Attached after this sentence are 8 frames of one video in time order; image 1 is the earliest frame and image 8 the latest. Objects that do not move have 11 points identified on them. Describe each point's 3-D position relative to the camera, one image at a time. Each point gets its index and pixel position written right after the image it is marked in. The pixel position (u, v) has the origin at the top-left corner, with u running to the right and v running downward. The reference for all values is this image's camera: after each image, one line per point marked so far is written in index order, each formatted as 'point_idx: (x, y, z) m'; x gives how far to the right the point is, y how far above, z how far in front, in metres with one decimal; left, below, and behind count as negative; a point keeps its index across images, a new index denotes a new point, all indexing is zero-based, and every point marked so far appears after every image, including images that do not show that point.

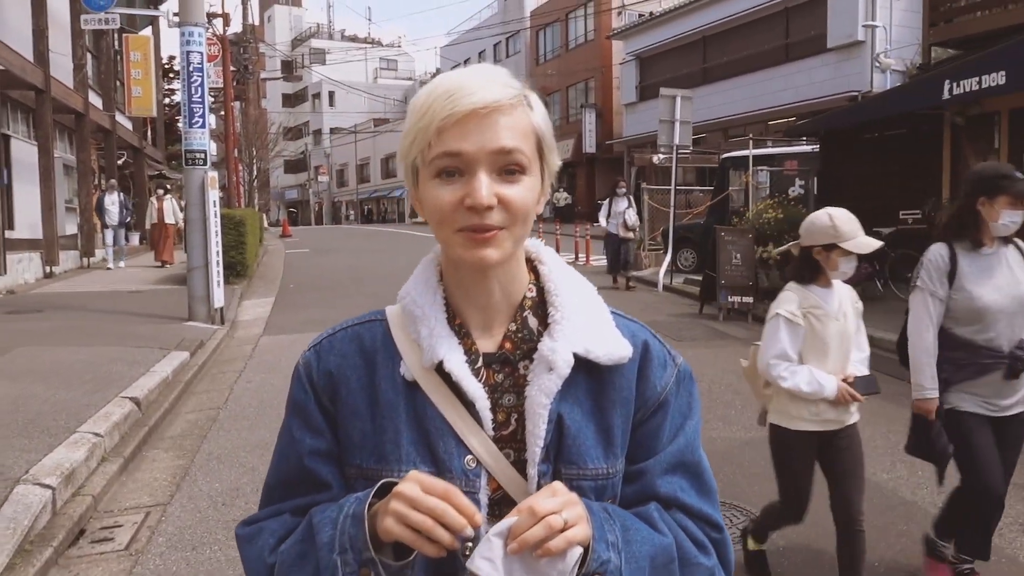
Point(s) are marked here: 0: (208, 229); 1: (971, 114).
0: (-3.4, +0.7, +9.7) m
1: (+5.4, +2.1, +10.3) m
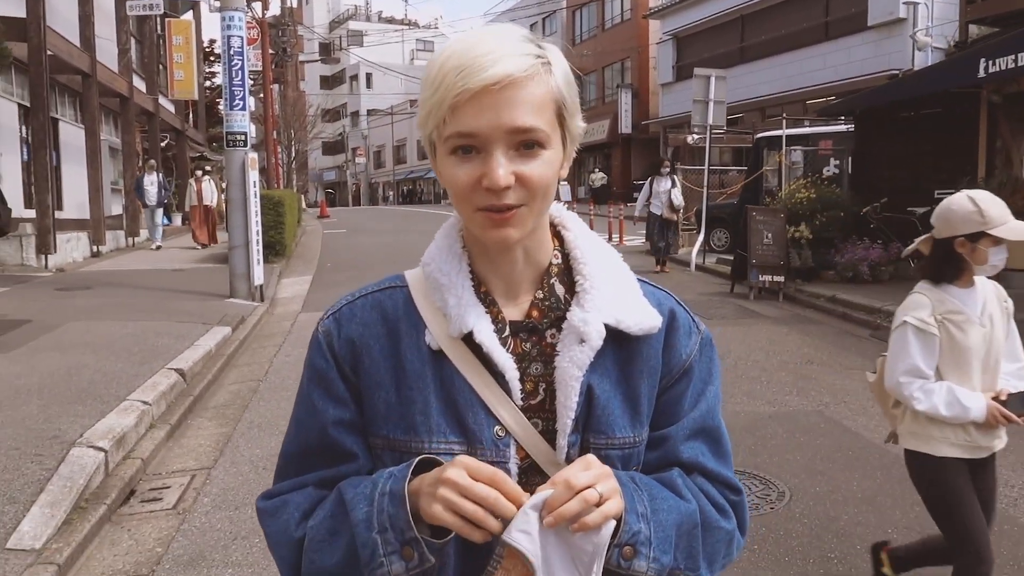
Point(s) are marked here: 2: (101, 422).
0: (-3.1, +0.9, +10.0) m
1: (+5.8, +2.3, +10.2) m
2: (-2.4, -0.8, +5.0) m
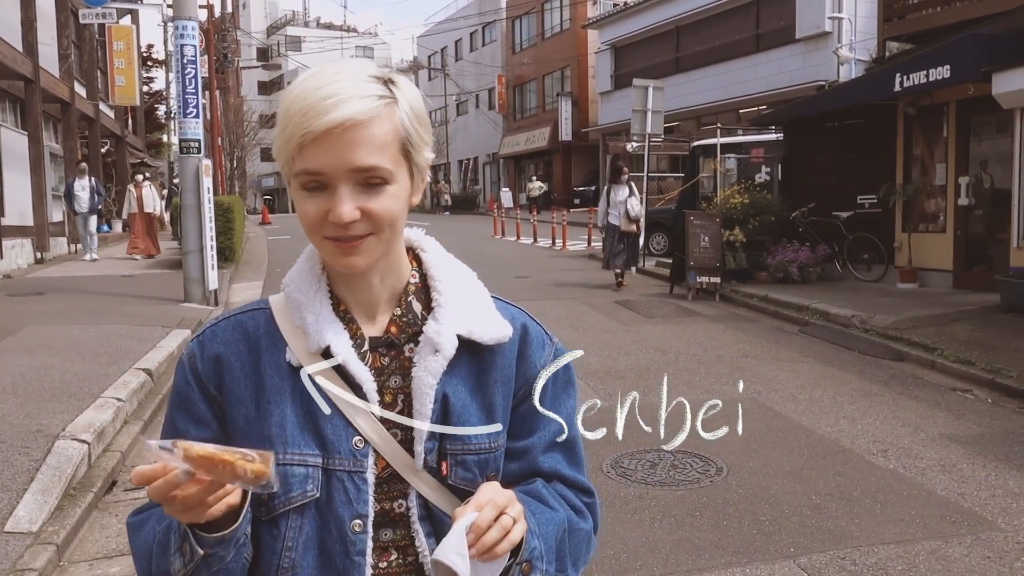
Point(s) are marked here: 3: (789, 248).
0: (-3.7, +0.9, +10.2) m
1: (+5.2, +2.3, +11.0) m
2: (-2.6, -0.8, +5.2) m
3: (+3.7, +0.5, +11.5) m
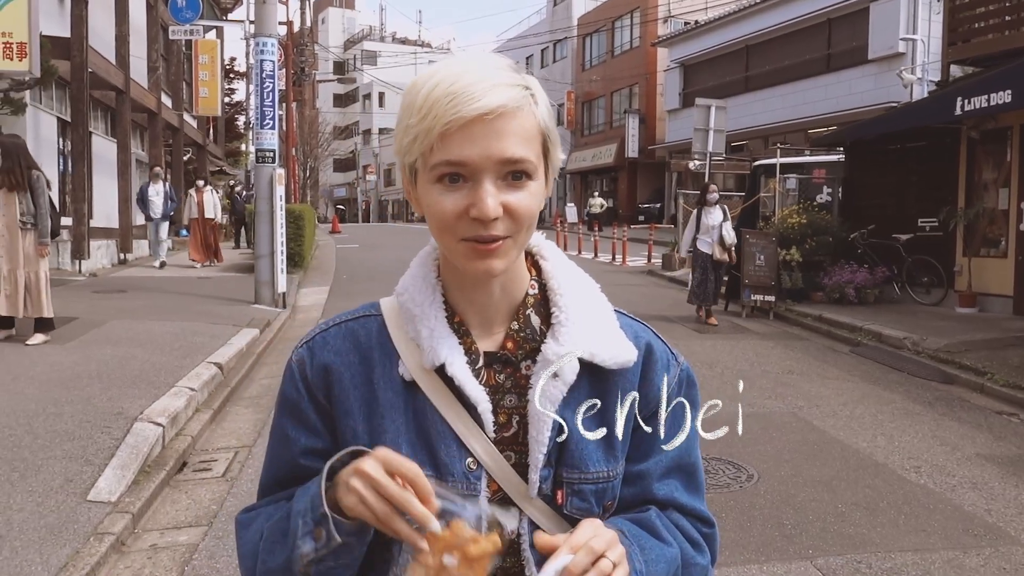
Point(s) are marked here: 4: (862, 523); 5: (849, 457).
0: (-3.0, +0.8, +10.7) m
1: (+6.0, +2.0, +10.9) m
2: (-2.3, -0.8, +5.6) m
3: (+4.4, +0.3, +11.5) m
4: (+1.7, -1.1, +4.2) m
5: (+2.0, -1.0, +5.2) m
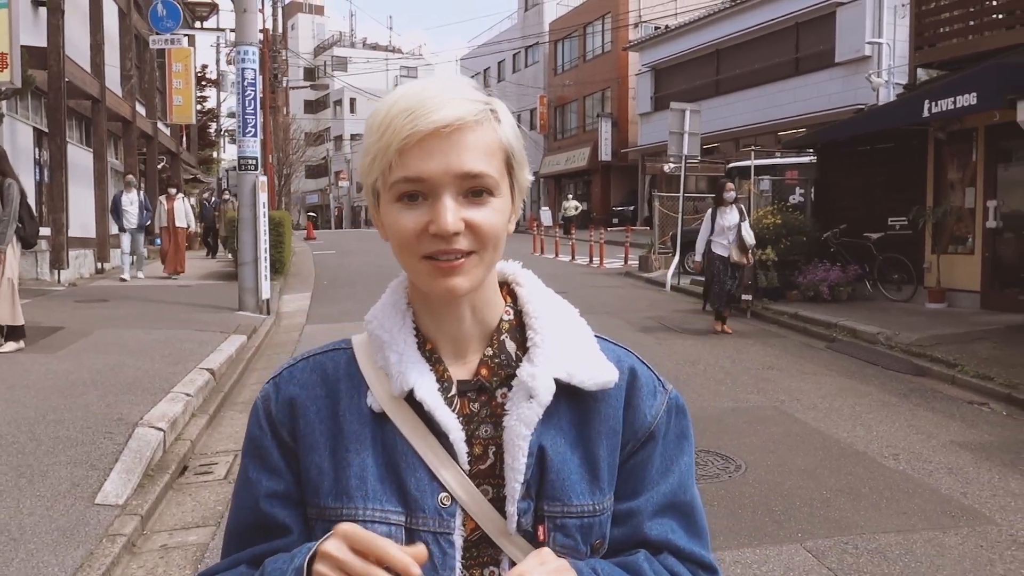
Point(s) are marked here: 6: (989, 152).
0: (-3.2, +0.7, +10.8) m
1: (+5.7, +2.1, +11.2) m
2: (-2.4, -0.8, +5.7) m
3: (+4.2, +0.3, +11.8) m
4: (+1.7, -1.1, +4.4) m
5: (+2.0, -1.0, +5.4) m
6: (+5.9, +1.7, +10.6) m
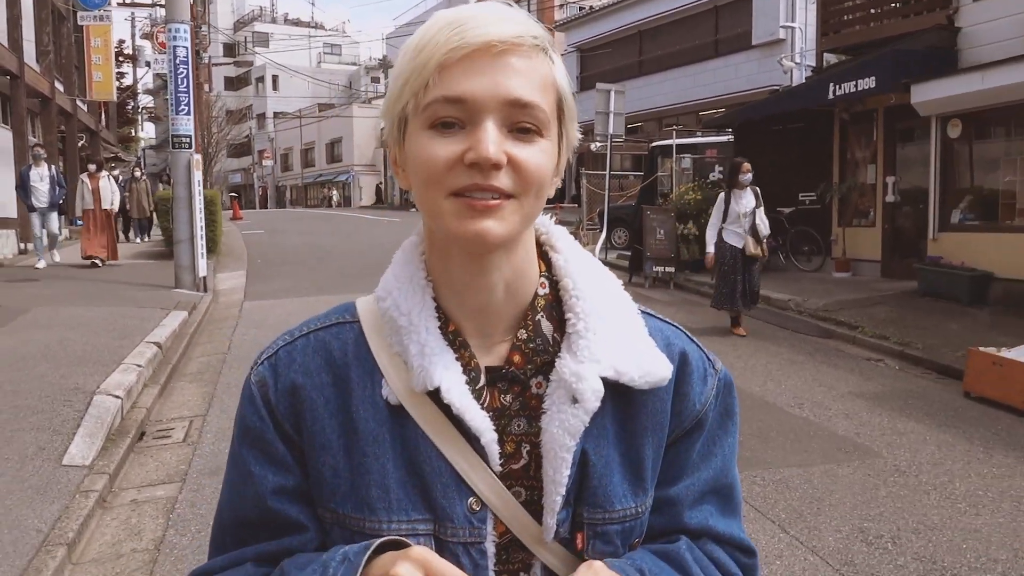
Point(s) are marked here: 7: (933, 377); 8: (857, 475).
0: (-4.0, +1.0, +10.9) m
1: (+4.8, +2.5, +12.0) m
2: (-2.8, -0.6, +5.9) m
3: (+3.3, +0.7, +12.5) m
4: (+1.4, -0.9, +5.0) m
5: (+1.6, -0.8, +6.0) m
6: (+5.0, +2.1, +11.4) m
7: (+3.3, -0.7, +6.7) m
8: (+1.8, -1.0, +4.5) m
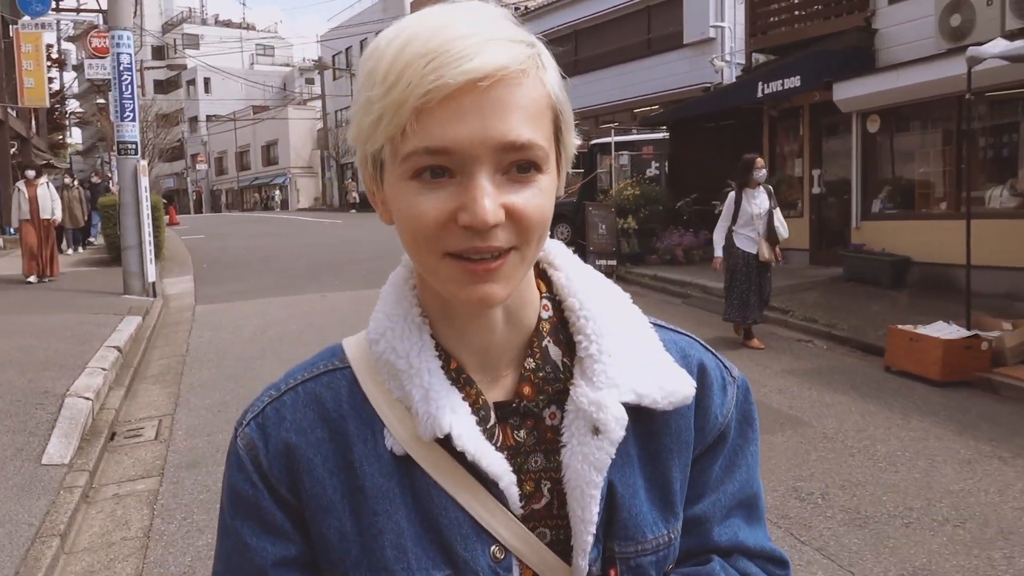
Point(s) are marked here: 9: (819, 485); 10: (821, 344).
0: (-4.7, +1.0, +10.9) m
1: (+4.0, +2.6, +12.6) m
2: (-3.1, -0.7, +6.1) m
3: (+2.5, +0.8, +13.0) m
4: (+1.2, -0.8, +5.4) m
5: (+1.3, -0.7, +6.5) m
6: (+4.2, +2.3, +12.1) m
7: (+2.9, -0.6, +7.3) m
8: (+1.6, -0.9, +5.0) m
9: (+1.5, -1.0, +4.3) m
10: (+2.8, -0.5, +7.7) m
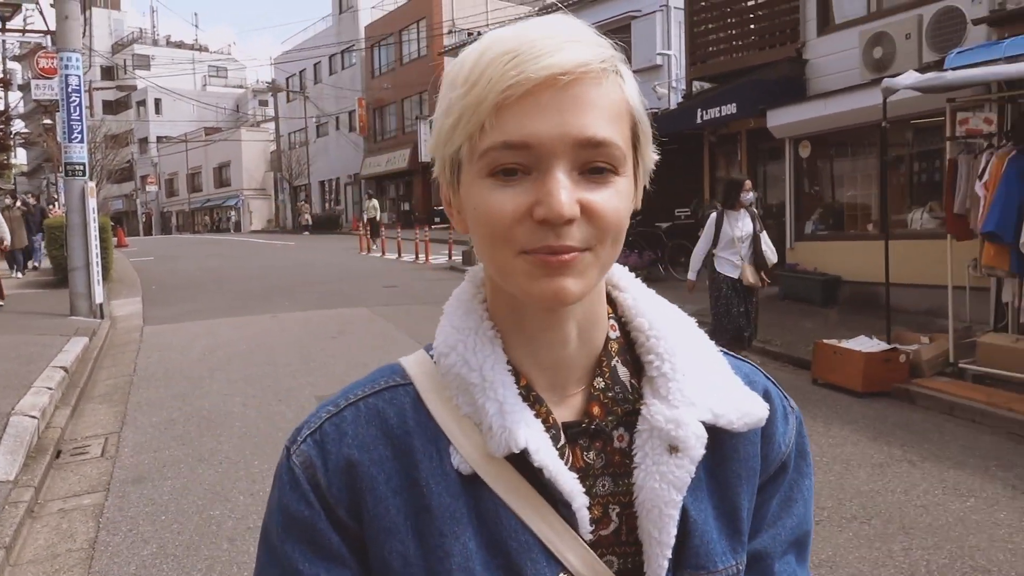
0: (-5.4, +0.7, +10.9) m
1: (+3.2, +2.4, +13.1) m
2: (-3.5, -0.8, +6.1) m
3: (+1.7, +0.5, +13.3) m
4: (+0.8, -1.0, +5.6) m
5: (+0.9, -0.8, +6.7) m
6: (+3.5, +2.0, +12.6) m
7: (+2.4, -0.7, +7.6) m
8: (+1.3, -1.0, +5.2) m
9: (+1.2, -1.1, +4.6) m
10: (+2.3, -0.7, +8.1) m
